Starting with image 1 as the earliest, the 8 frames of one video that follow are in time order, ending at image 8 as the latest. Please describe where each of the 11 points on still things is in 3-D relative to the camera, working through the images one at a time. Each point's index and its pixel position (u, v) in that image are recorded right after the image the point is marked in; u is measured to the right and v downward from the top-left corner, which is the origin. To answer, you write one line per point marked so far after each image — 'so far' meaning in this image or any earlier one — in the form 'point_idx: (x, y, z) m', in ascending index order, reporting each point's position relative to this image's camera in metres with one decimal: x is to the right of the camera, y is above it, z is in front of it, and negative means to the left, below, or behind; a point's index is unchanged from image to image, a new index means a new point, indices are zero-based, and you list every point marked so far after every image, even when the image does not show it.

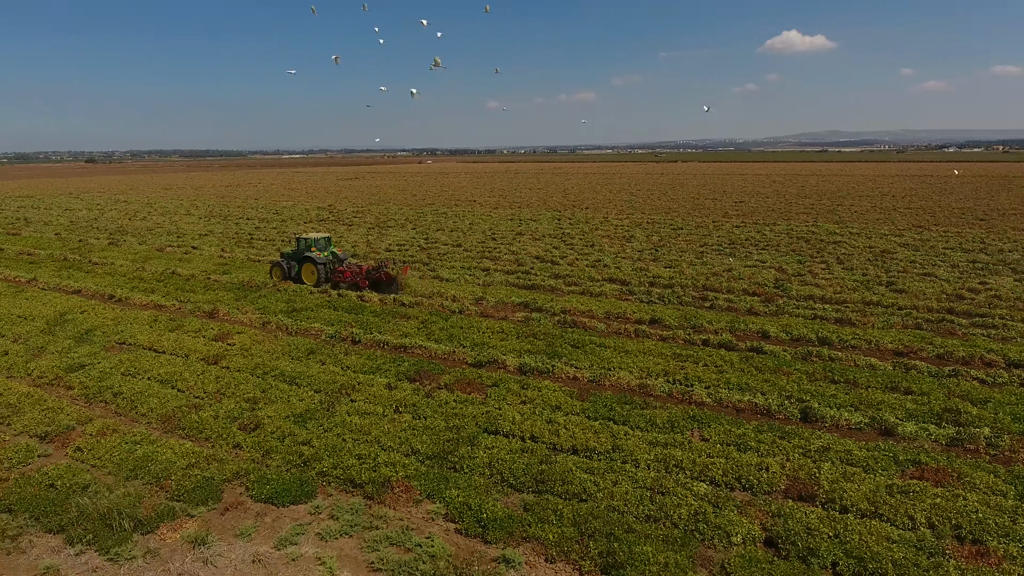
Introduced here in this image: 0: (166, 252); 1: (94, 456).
0: (-9.2, +1.0, +17.3) m
1: (-3.8, -1.5, +5.8) m
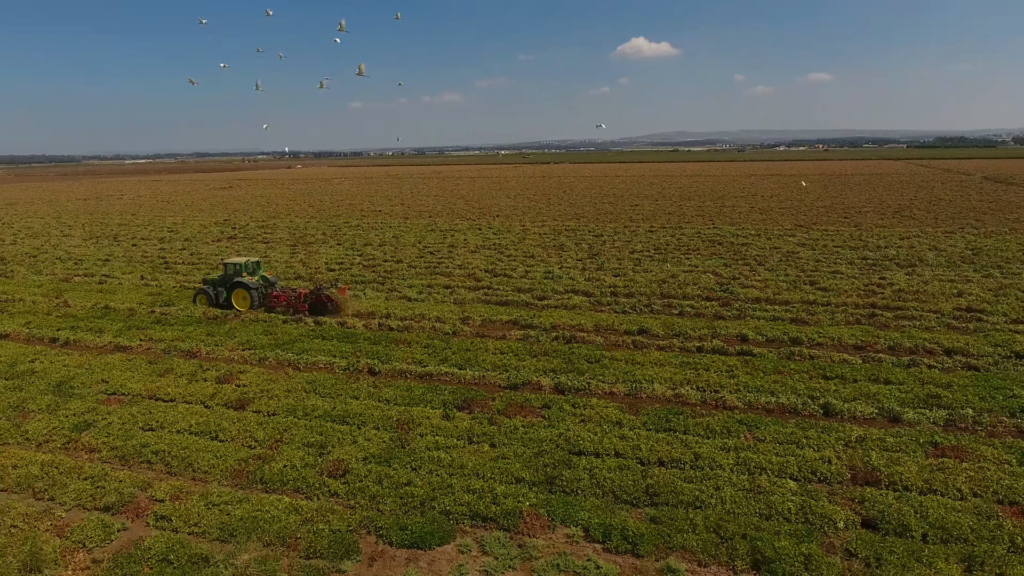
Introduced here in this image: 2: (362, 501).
0: (-10.6, +0.1, +15.7) m
1: (-2.8, -2.0, +5.5) m
2: (-1.3, -1.9, +5.7) m
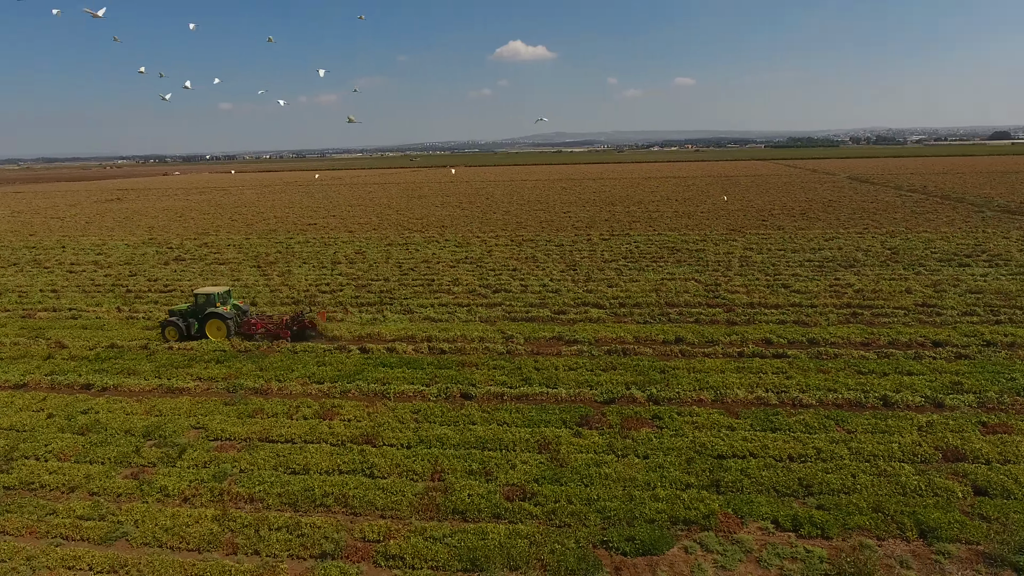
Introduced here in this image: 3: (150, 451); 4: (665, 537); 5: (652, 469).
0: (-10.4, -0.7, +14.4) m
1: (-0.8, -2.5, +5.9) m
2: (+0.6, -2.3, +6.3) m
3: (-4.5, -2.0, +8.0) m
4: (+1.4, -2.3, +6.0) m
5: (+1.6, -2.0, +7.2) m
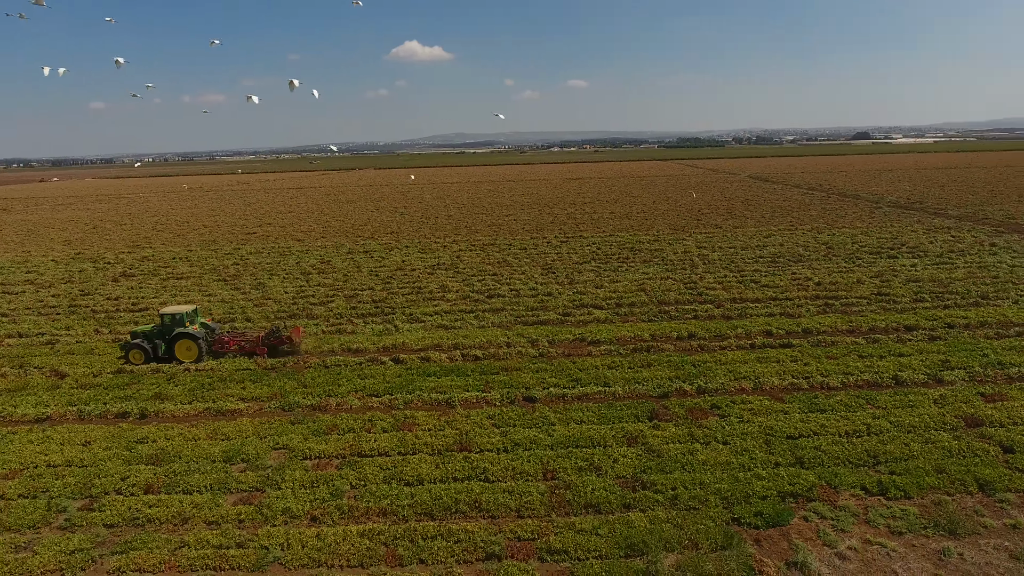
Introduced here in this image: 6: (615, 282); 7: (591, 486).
0: (-10.2, -1.2, +13.3) m
1: (+0.7, -2.6, +6.3) m
2: (+2.0, -2.4, +7.0) m
3: (-3.3, -2.3, +7.8) m
4: (+2.9, -2.4, +6.8) m
5: (+2.8, -2.1, +8.0) m
6: (+2.8, +0.2, +17.6) m
7: (+0.9, -2.3, +7.4) m
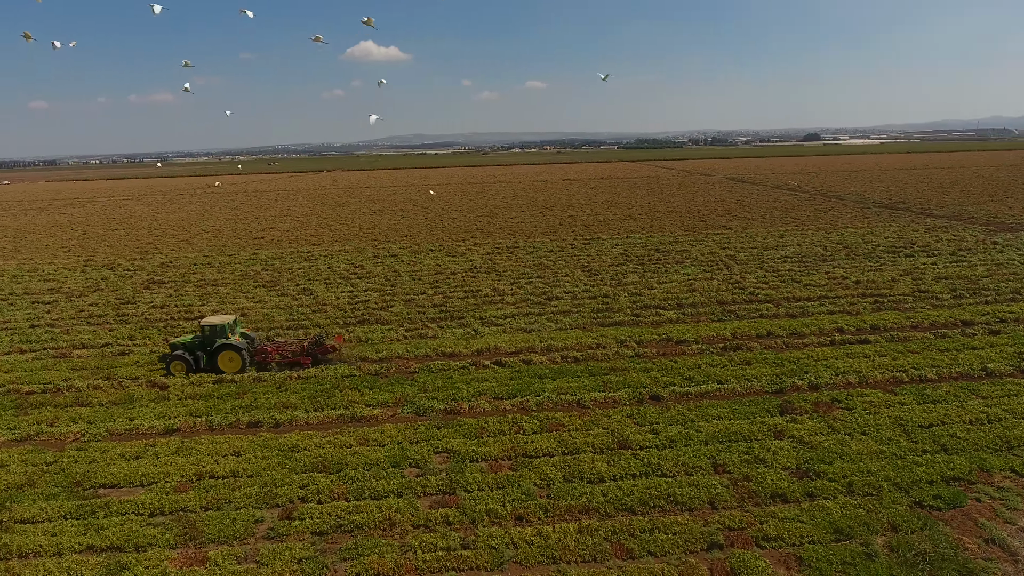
0: (-8.4, -1.4, +13.0) m
1: (+3.0, -2.6, +6.8) m
2: (+4.2, -2.4, +7.5) m
3: (-1.1, -2.4, +8.0) m
4: (+5.1, -2.4, +7.4) m
5: (+5.0, -2.1, +8.6) m
6: (+4.2, +0.1, +18.2) m
7: (+3.1, -2.3, +7.8) m
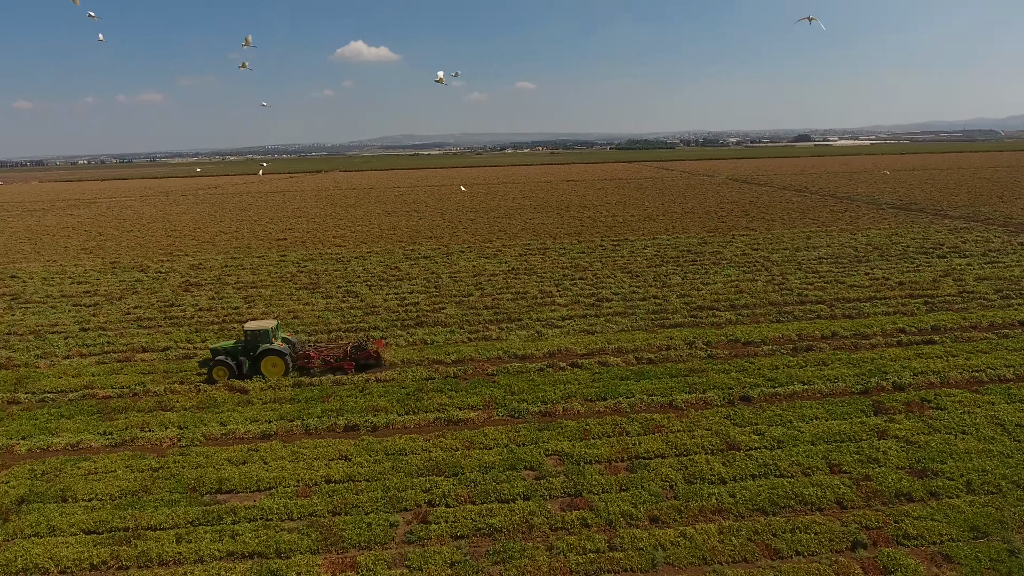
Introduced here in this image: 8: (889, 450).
0: (-7.0, -1.5, +12.8) m
1: (+4.5, -2.6, +6.9) m
2: (+5.7, -2.4, +7.7) m
3: (+0.4, -2.4, +8.0) m
4: (+6.7, -2.4, +7.5) m
5: (+6.5, -2.1, +8.7) m
6: (+5.5, +0.1, +18.3) m
7: (+4.6, -2.3, +7.9) m
8: (+5.0, -2.2, +8.5) m
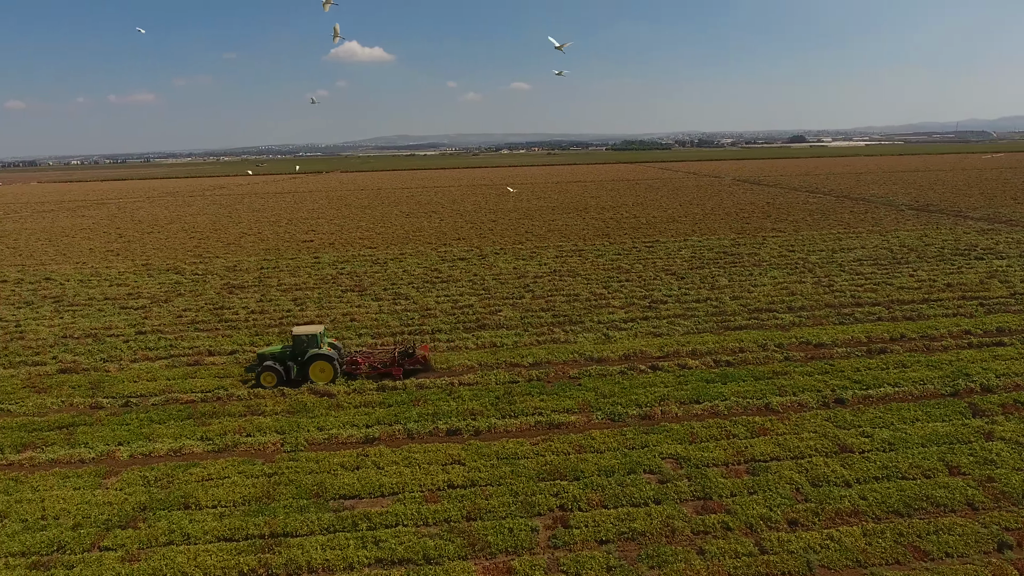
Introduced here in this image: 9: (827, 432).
0: (-5.5, -1.6, +12.7) m
1: (+6.1, -2.7, +6.9) m
2: (+7.3, -2.4, +7.7) m
3: (+2.0, -2.5, +8.0) m
4: (+8.2, -2.4, +7.6) m
5: (+8.1, -2.1, +8.8) m
6: (+7.0, +0.1, +18.4) m
7: (+6.2, -2.4, +8.0) m
8: (+6.6, -2.2, +8.6) m
9: (+4.5, -2.1, +9.2) m
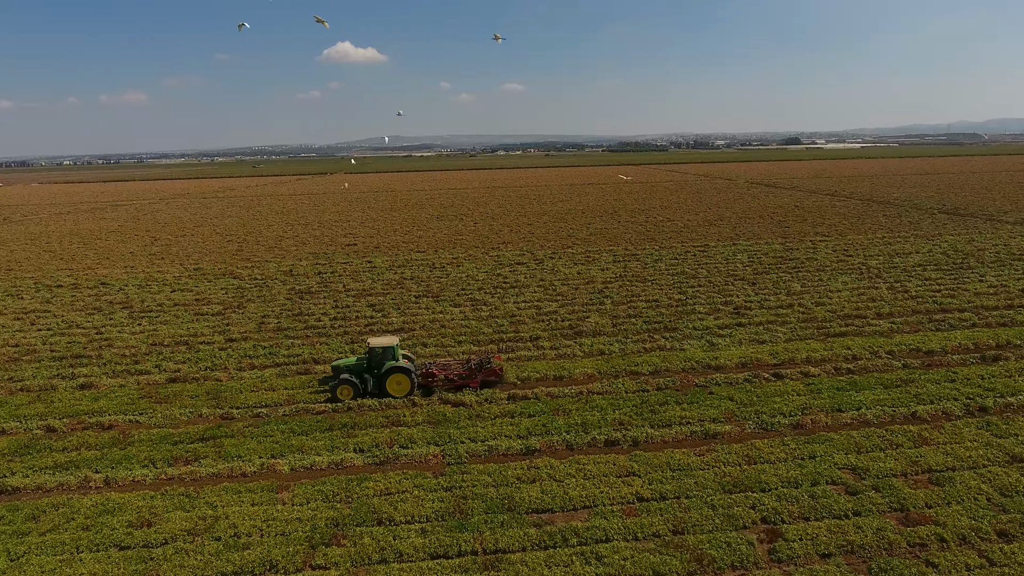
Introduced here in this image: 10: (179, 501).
0: (-3.2, -1.7, +12.6) m
1: (+8.5, -2.8, +7.0) m
2: (+9.7, -2.6, +7.9) m
3: (+4.4, -2.6, +8.1) m
4: (+10.7, -2.6, +7.8) m
5: (+10.5, -2.3, +9.0) m
6: (+9.2, -0.1, +18.5) m
7: (+8.6, -2.5, +8.1) m
8: (+9.0, -2.4, +8.7) m
9: (+6.9, -2.2, +9.3) m
10: (-4.4, -2.8, +8.4) m
